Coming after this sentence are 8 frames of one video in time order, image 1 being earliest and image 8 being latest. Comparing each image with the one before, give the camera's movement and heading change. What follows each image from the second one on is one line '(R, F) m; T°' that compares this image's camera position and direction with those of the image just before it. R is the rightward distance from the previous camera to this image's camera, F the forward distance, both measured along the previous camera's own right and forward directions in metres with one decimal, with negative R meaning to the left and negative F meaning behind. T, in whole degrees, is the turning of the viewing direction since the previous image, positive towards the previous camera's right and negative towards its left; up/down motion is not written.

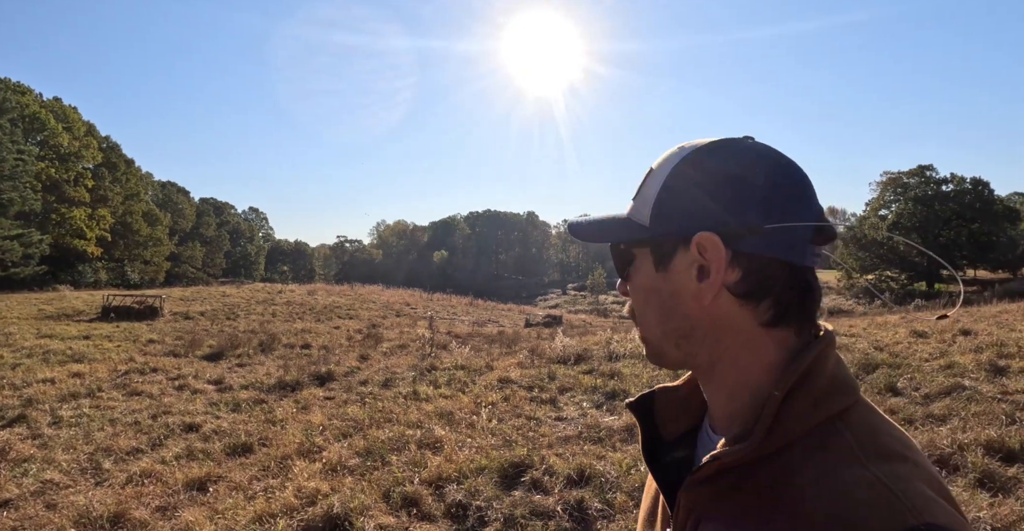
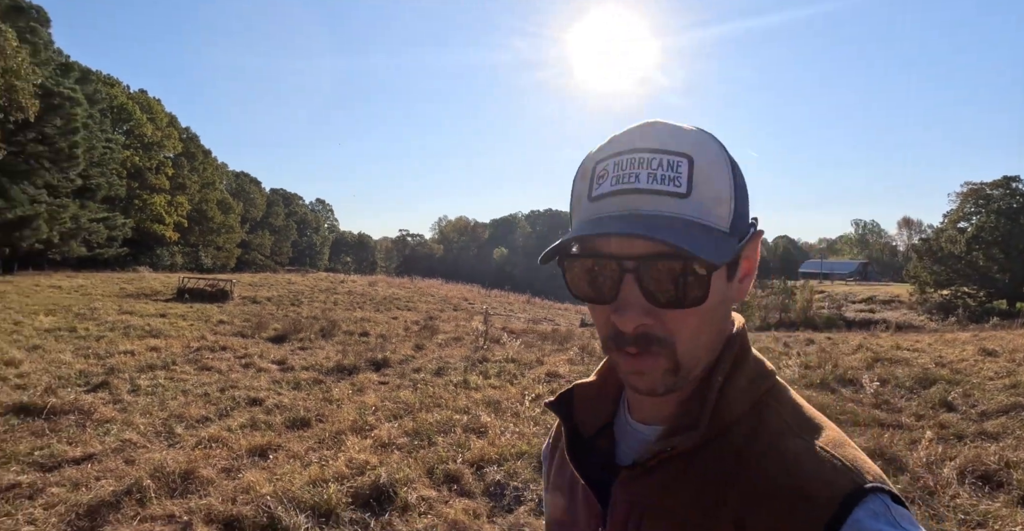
(+0.1, -0.1) m; -6°
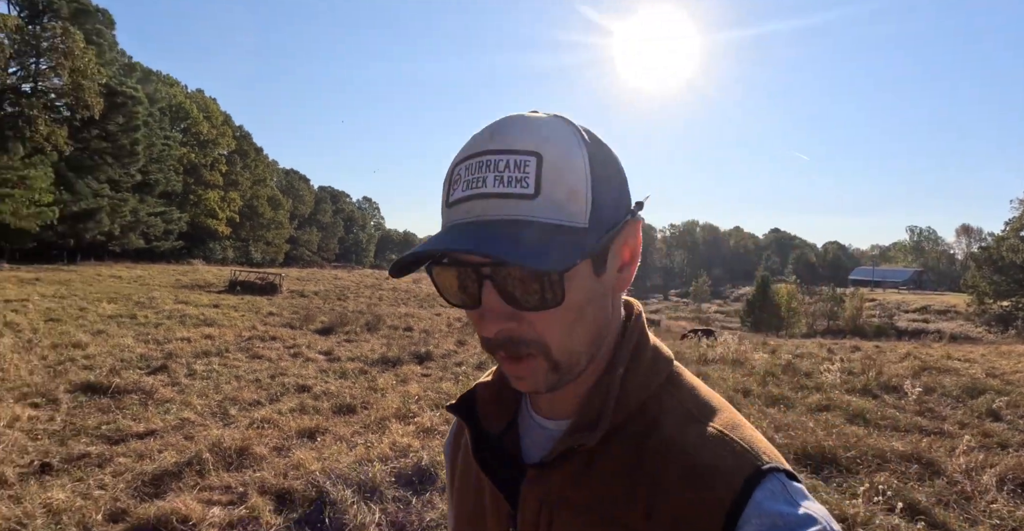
(0.0, -0.1) m; -4°
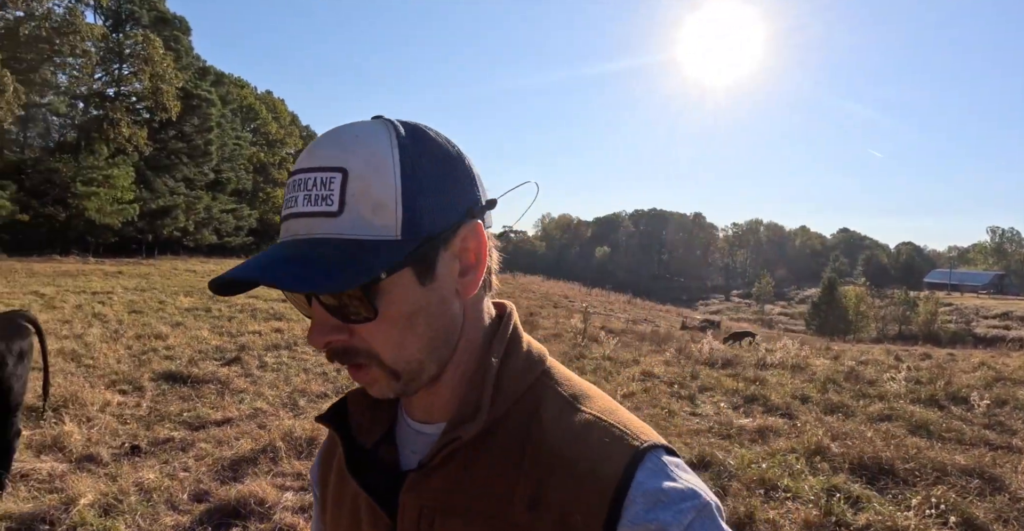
(0.0, -0.2) m; -6°
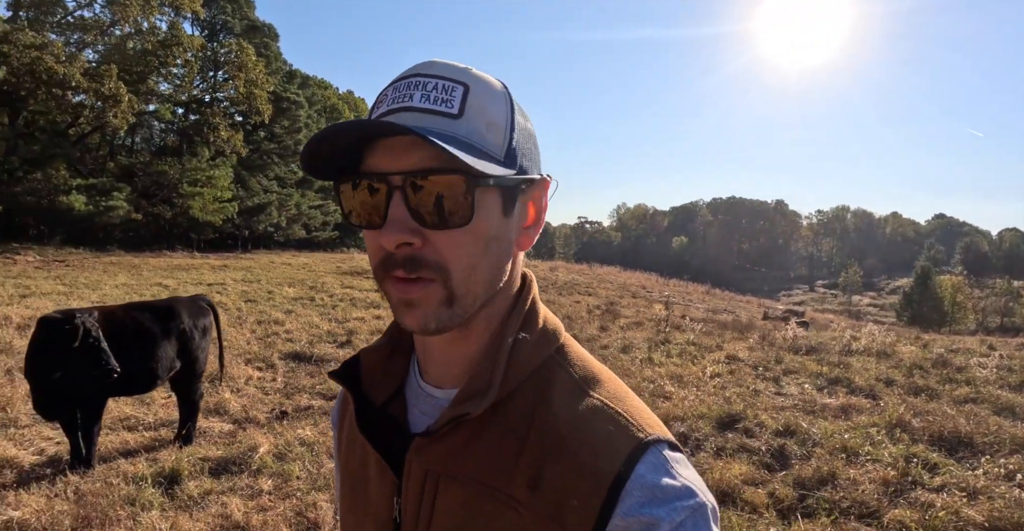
(-0.2, -0.6) m; -7°
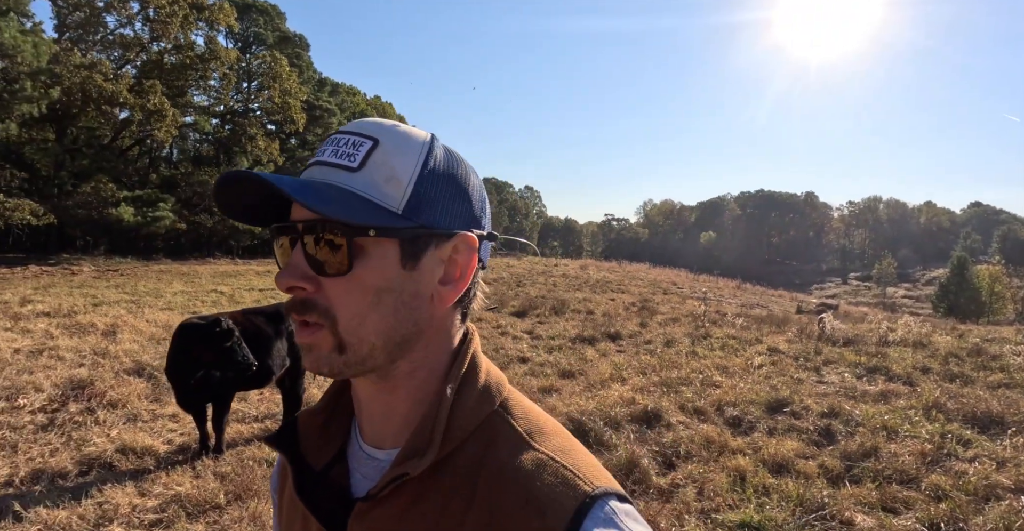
(-0.4, -0.5) m; -2°
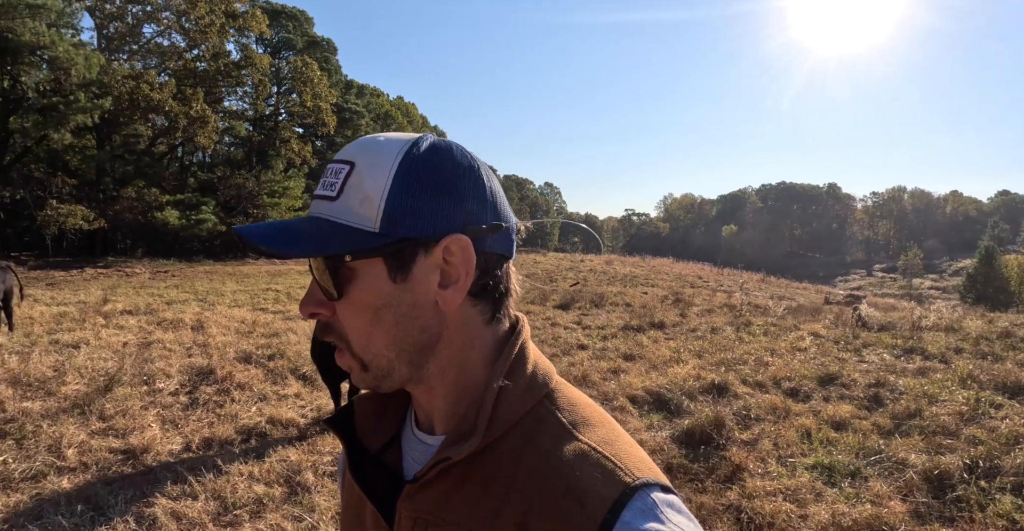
(-0.6, -0.8) m; -2°
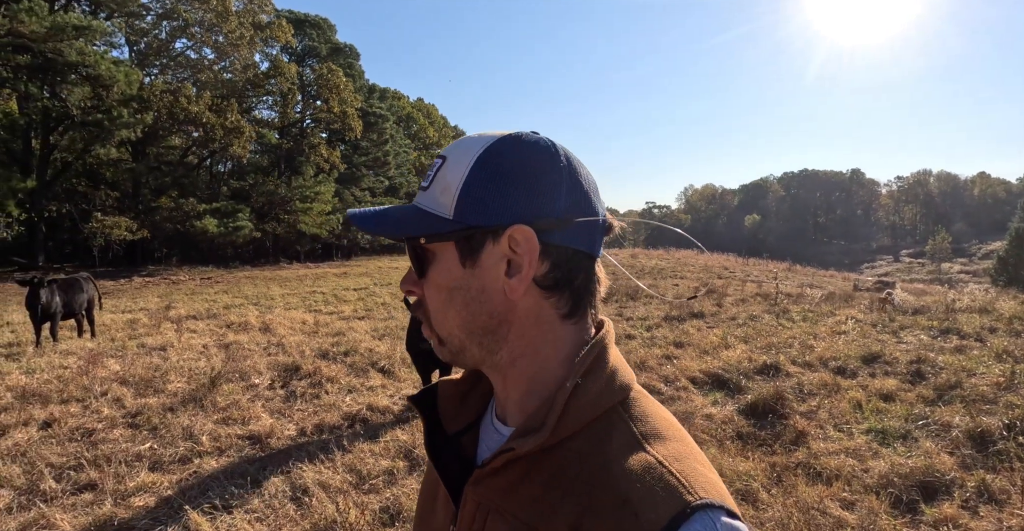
(-0.5, -0.6) m; -2°
